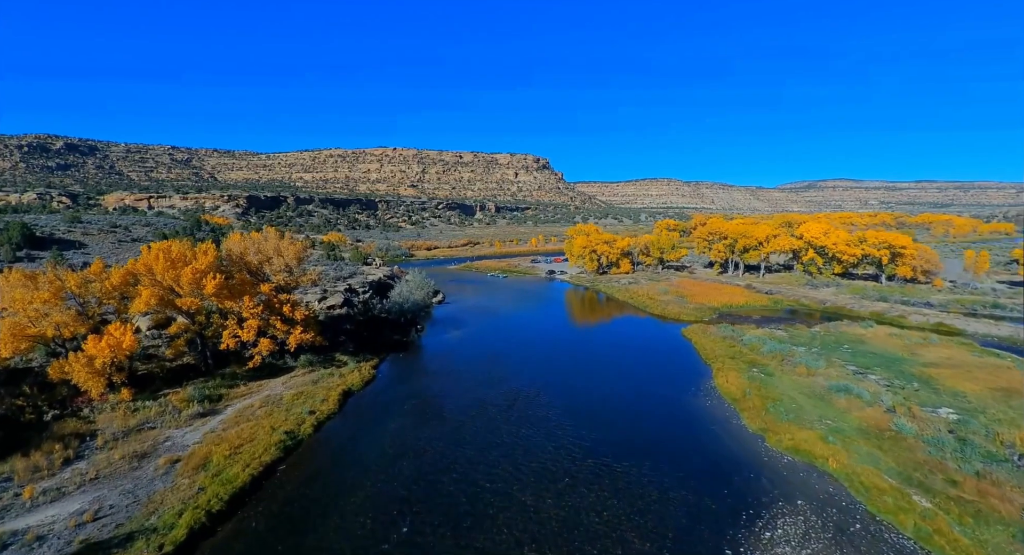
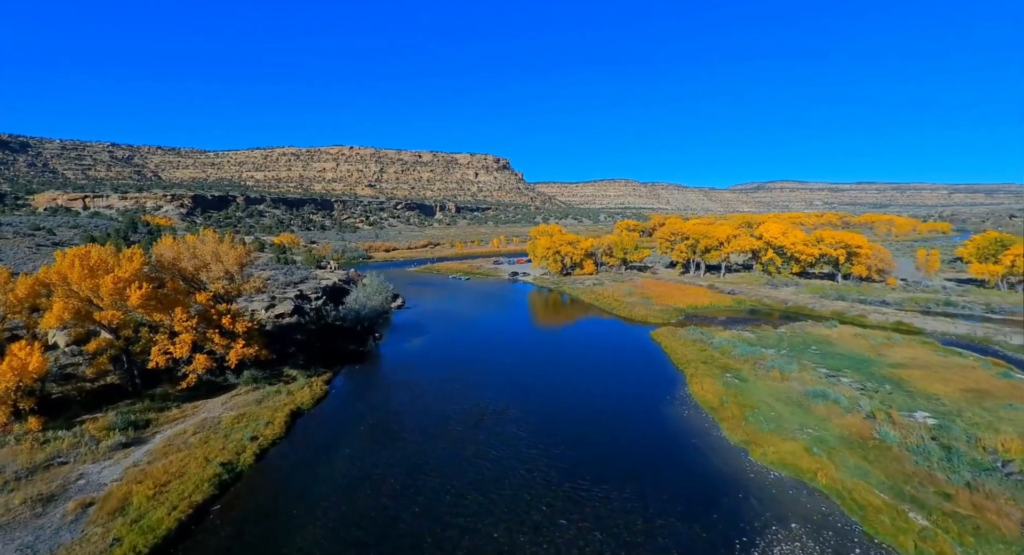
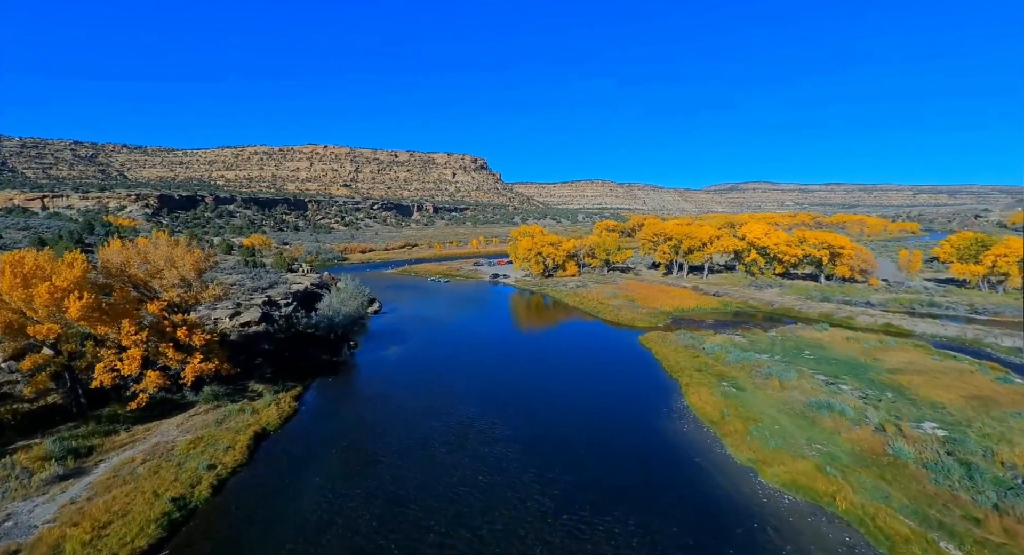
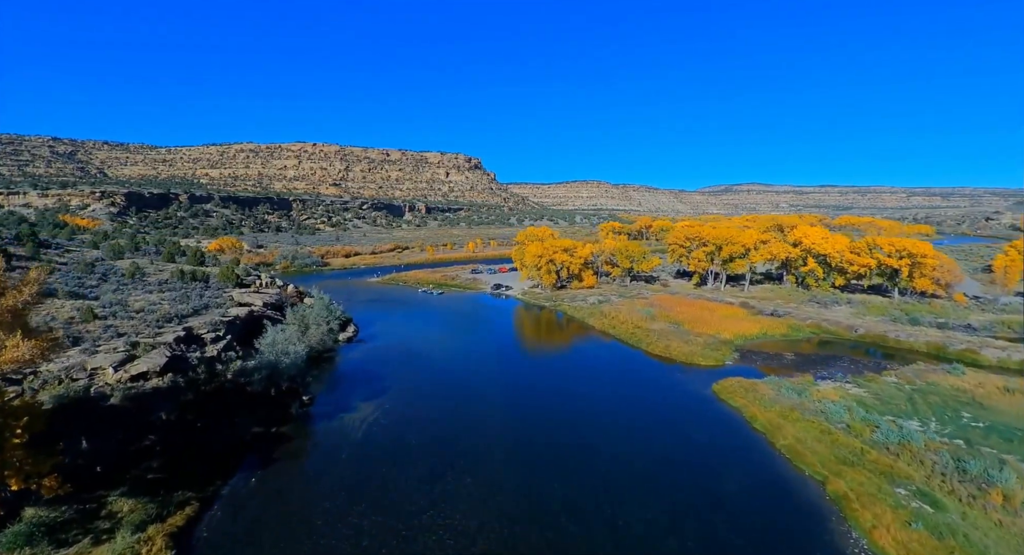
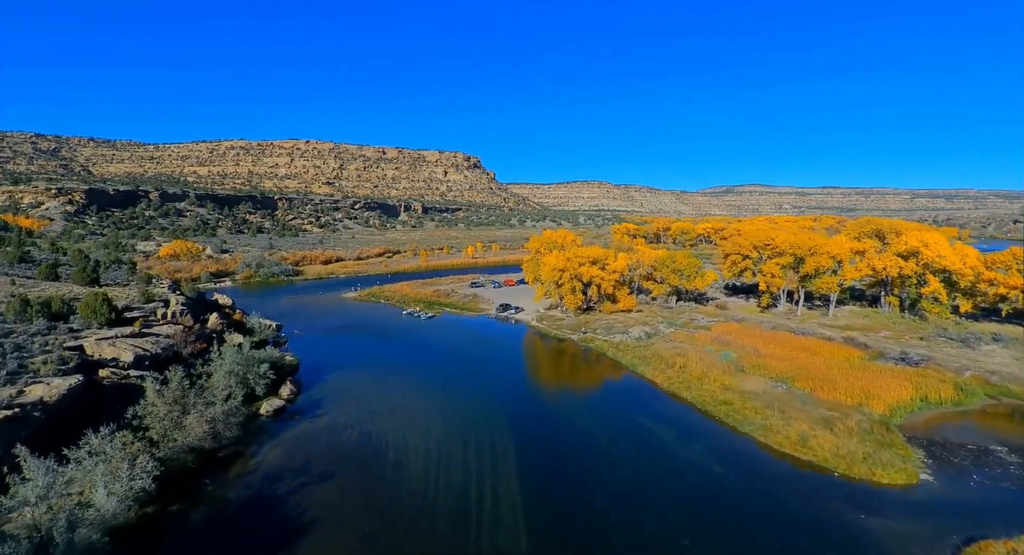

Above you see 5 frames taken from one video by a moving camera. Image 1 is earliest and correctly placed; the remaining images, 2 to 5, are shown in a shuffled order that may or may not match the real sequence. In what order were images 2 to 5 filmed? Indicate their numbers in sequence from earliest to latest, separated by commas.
2, 3, 4, 5
